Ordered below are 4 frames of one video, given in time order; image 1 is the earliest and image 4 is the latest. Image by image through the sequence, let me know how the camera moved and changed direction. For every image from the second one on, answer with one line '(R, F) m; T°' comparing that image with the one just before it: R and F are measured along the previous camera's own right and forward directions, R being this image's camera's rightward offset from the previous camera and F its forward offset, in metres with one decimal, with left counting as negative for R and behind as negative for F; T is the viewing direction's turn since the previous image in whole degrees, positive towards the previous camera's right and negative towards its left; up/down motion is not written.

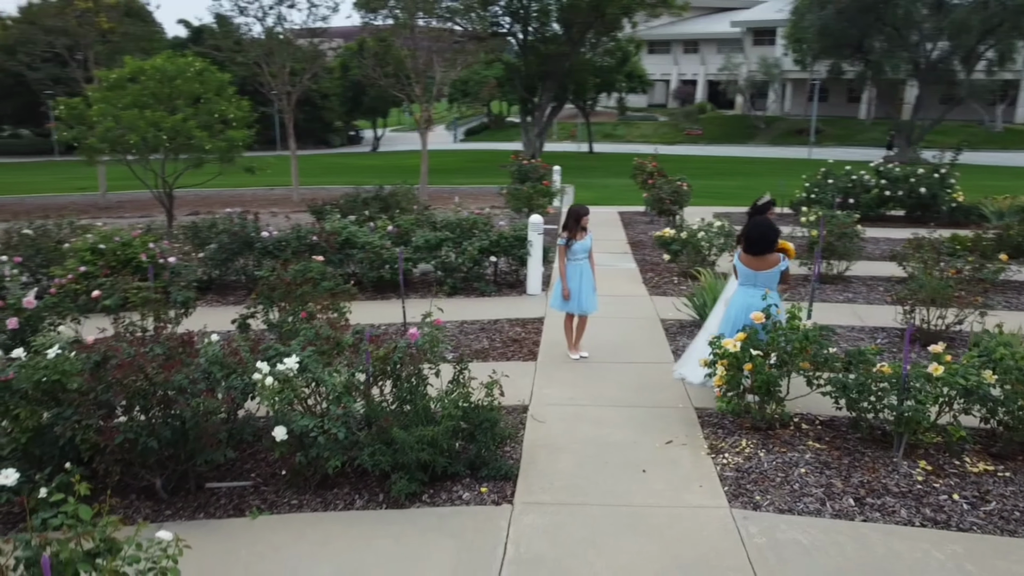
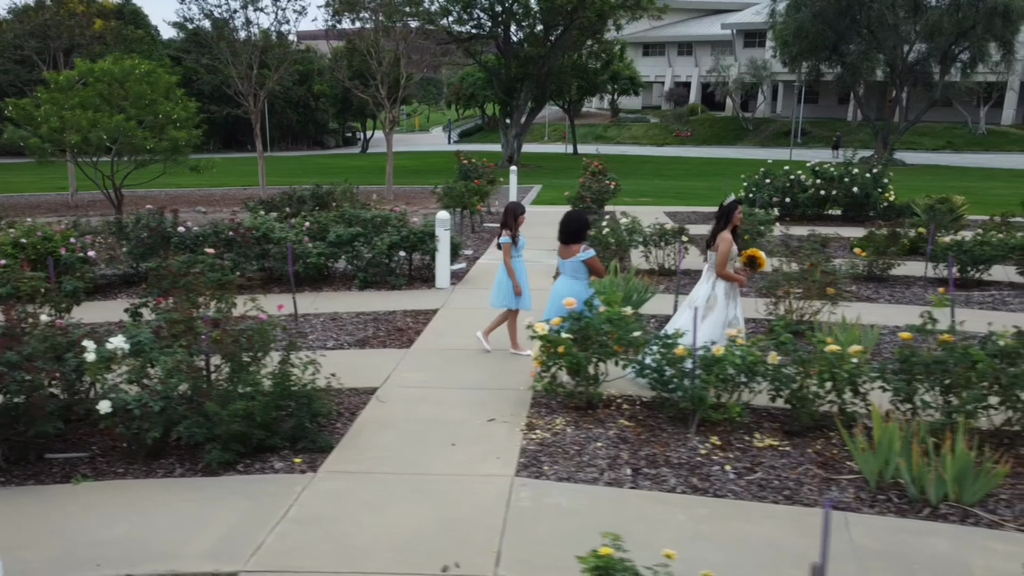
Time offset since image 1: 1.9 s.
(+1.2, -0.4) m; -1°
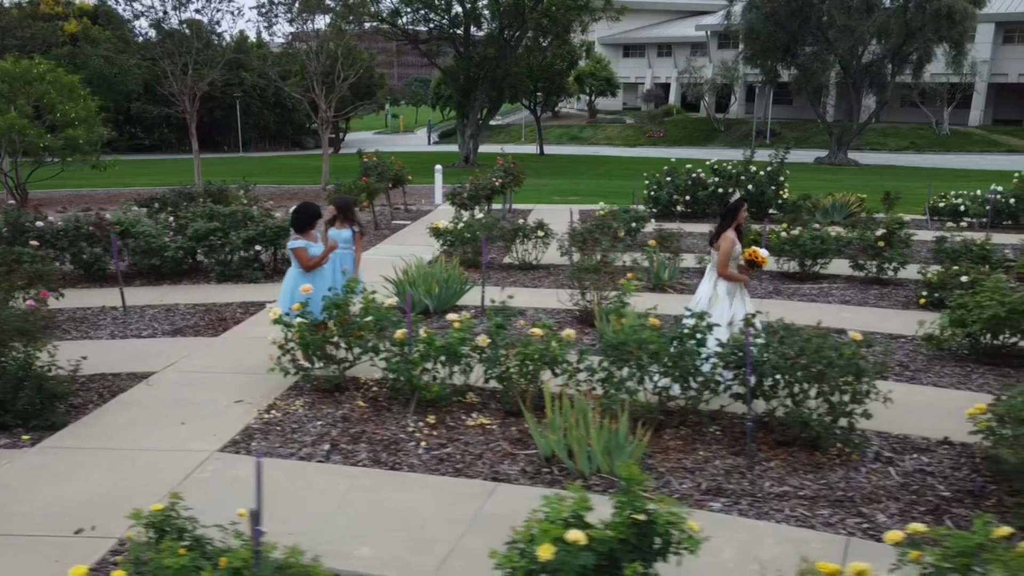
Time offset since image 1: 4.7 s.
(+1.9, -0.3) m; 0°
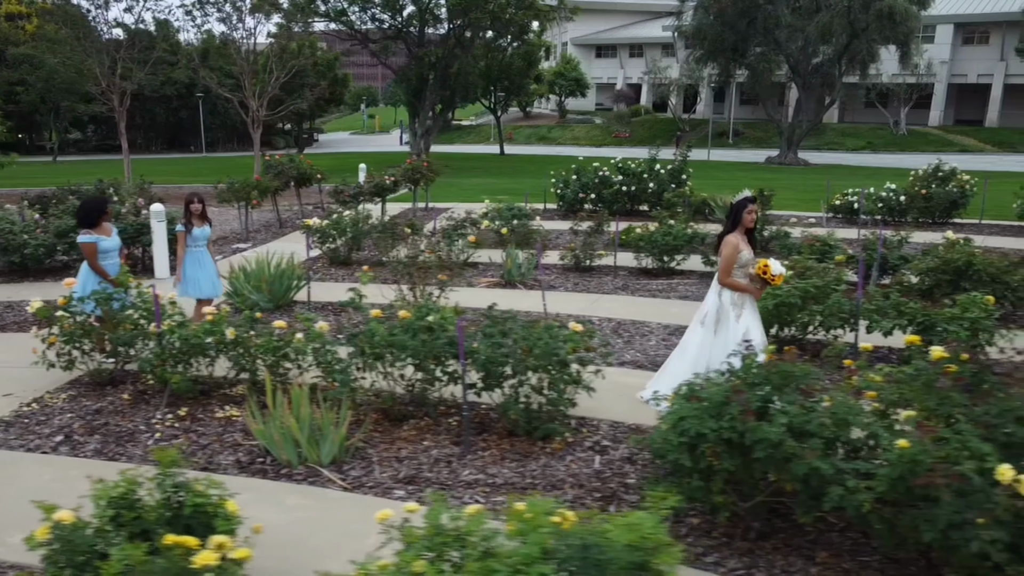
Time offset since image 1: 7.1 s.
(+1.7, -0.1) m; +1°
